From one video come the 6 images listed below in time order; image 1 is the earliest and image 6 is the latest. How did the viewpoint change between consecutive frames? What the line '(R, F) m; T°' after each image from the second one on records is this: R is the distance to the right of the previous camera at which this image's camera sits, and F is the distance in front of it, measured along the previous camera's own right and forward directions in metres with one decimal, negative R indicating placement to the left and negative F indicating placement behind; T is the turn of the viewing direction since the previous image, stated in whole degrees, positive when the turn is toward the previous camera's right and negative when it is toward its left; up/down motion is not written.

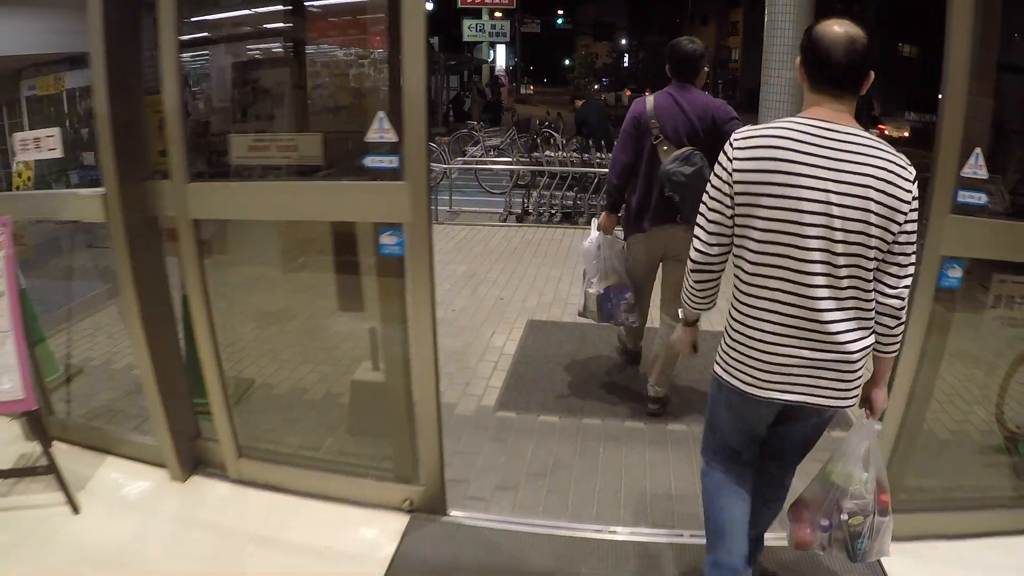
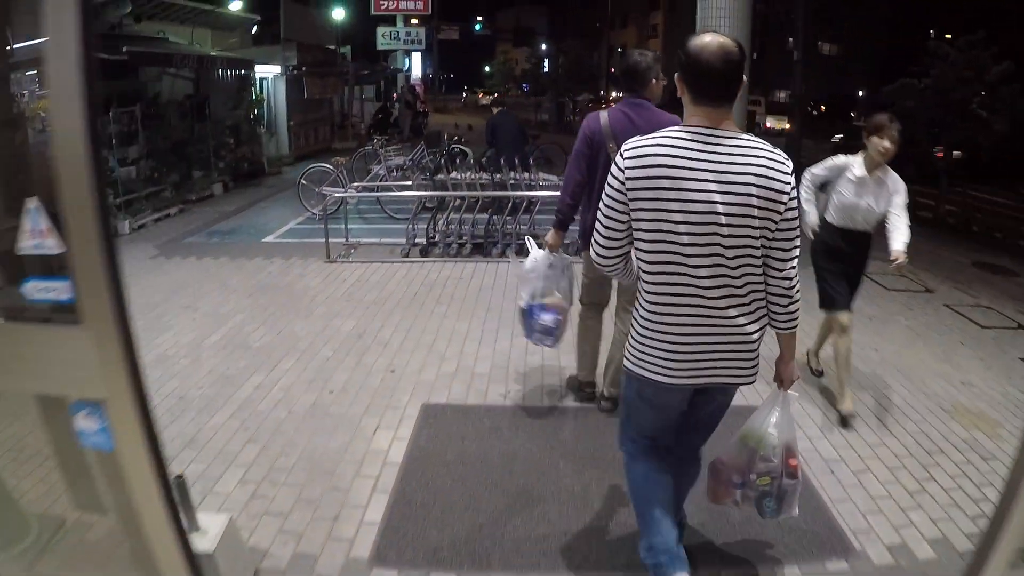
(+0.3, +1.3) m; +5°
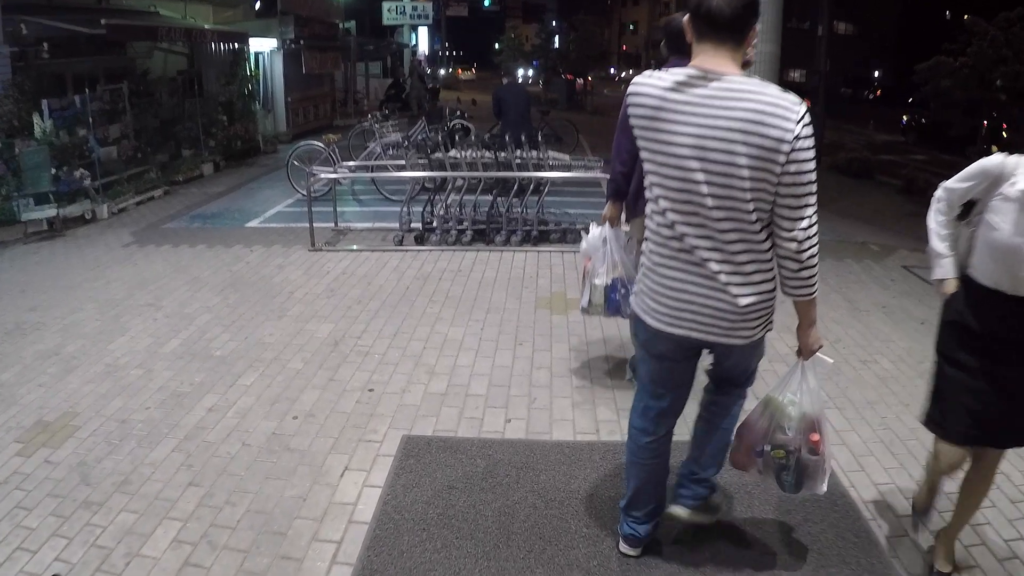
(+0.1, +0.9) m; -1°
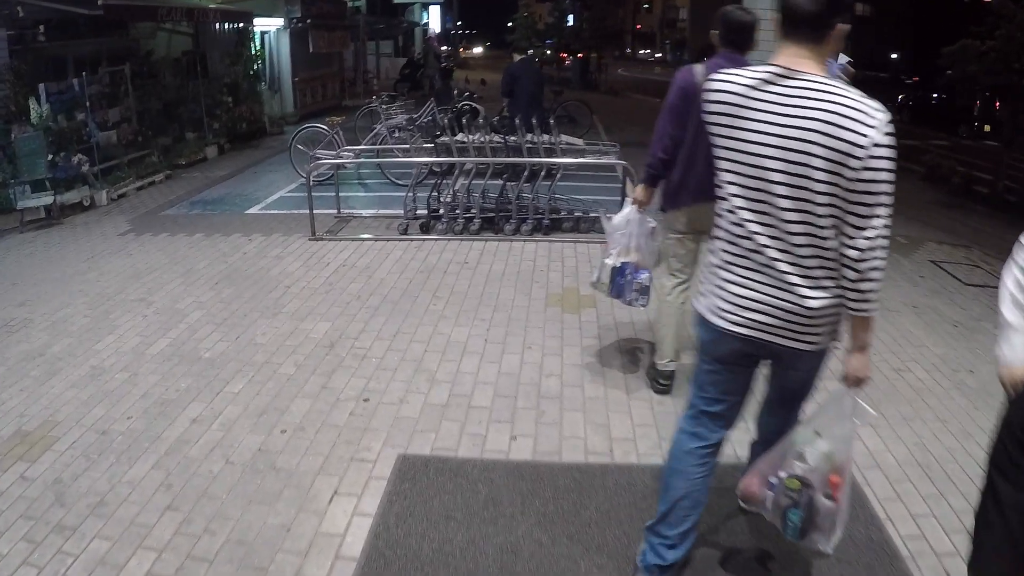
(0.0, +0.4) m; -1°
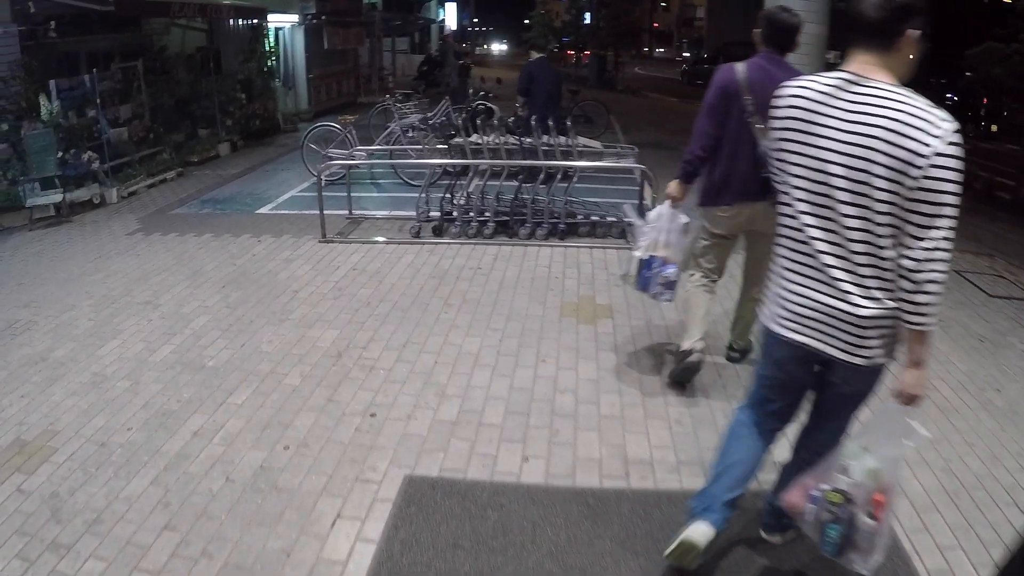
(0.0, +0.2) m; -1°
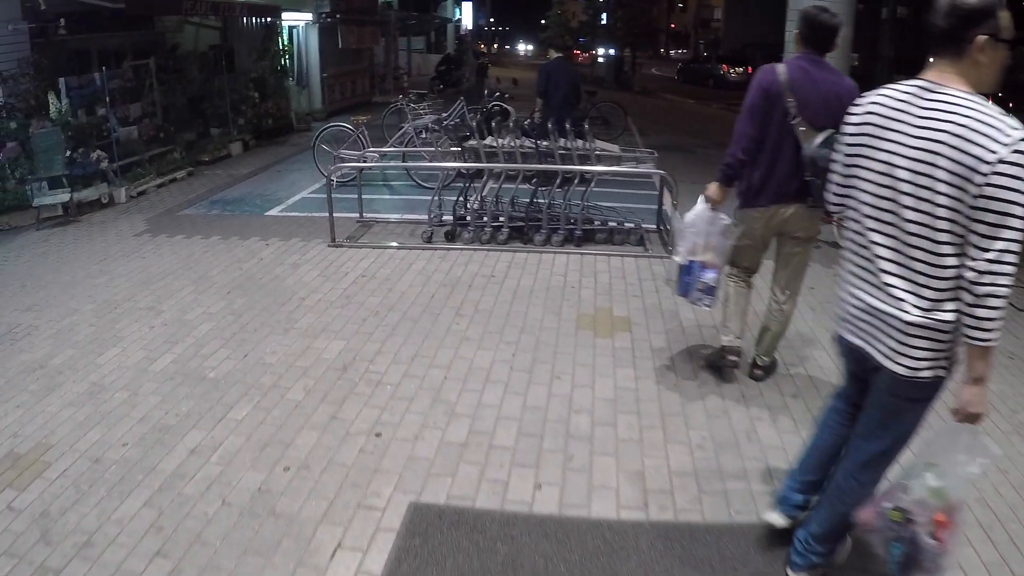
(0.0, +0.2) m; -1°
